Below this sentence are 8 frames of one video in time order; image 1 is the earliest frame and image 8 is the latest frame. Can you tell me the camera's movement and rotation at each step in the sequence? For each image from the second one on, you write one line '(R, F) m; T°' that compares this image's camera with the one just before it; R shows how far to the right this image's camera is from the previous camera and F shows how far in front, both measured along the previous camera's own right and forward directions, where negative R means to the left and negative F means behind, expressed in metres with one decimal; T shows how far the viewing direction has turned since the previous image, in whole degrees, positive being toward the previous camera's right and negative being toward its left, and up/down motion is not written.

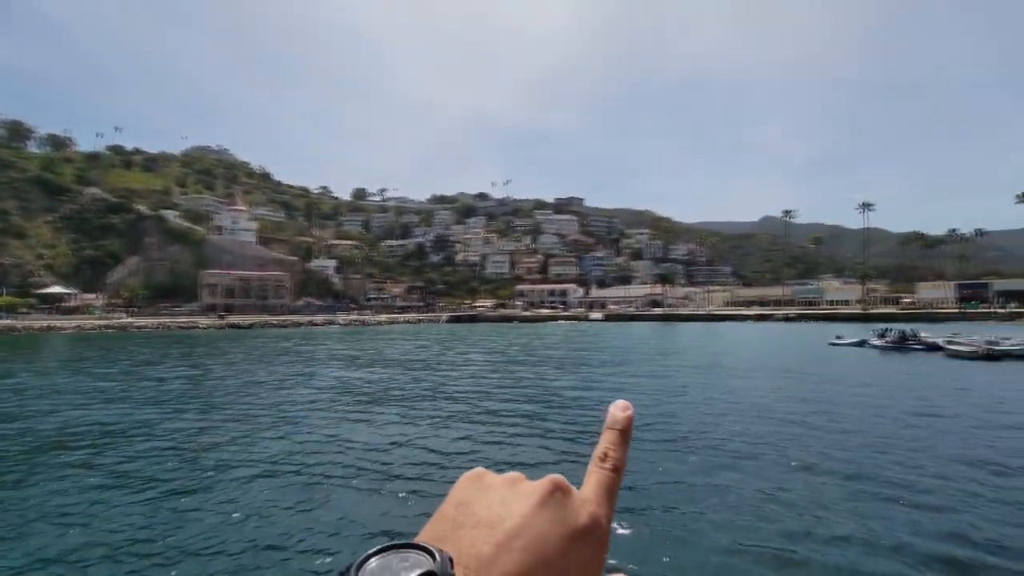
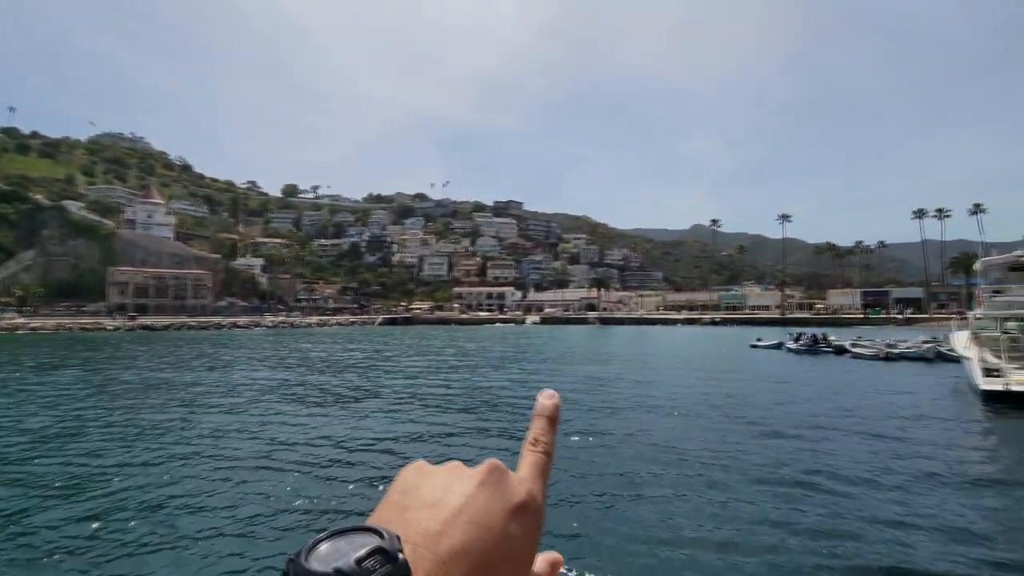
(-0.2, +0.3) m; +7°
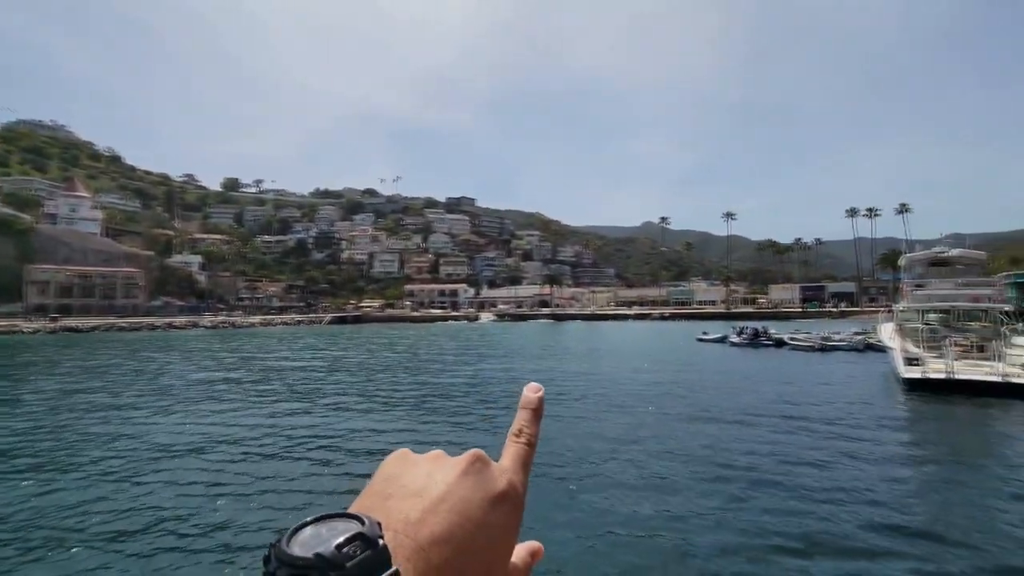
(+0.2, +0.3) m; +5°
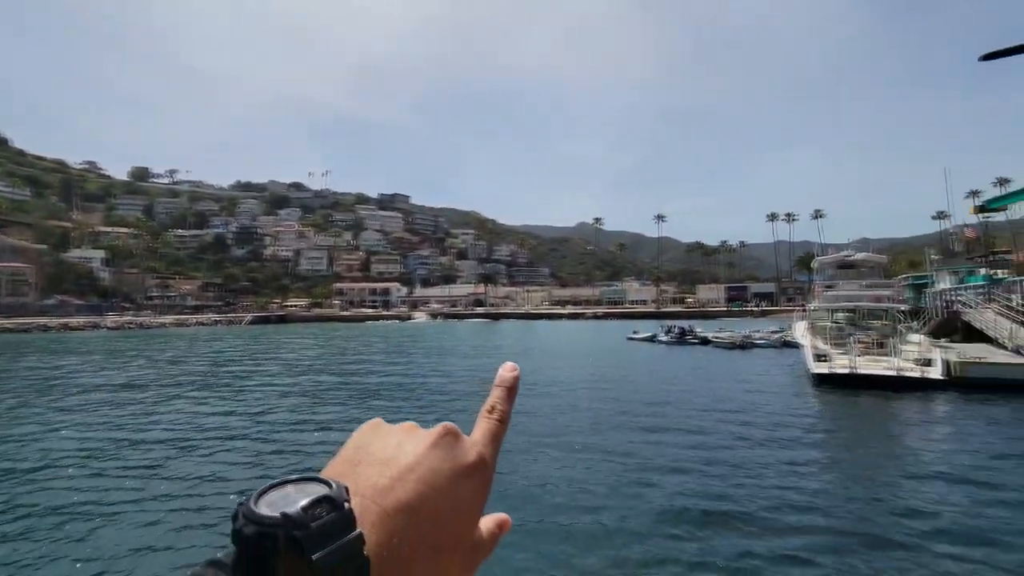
(+0.8, +0.6) m; +6°
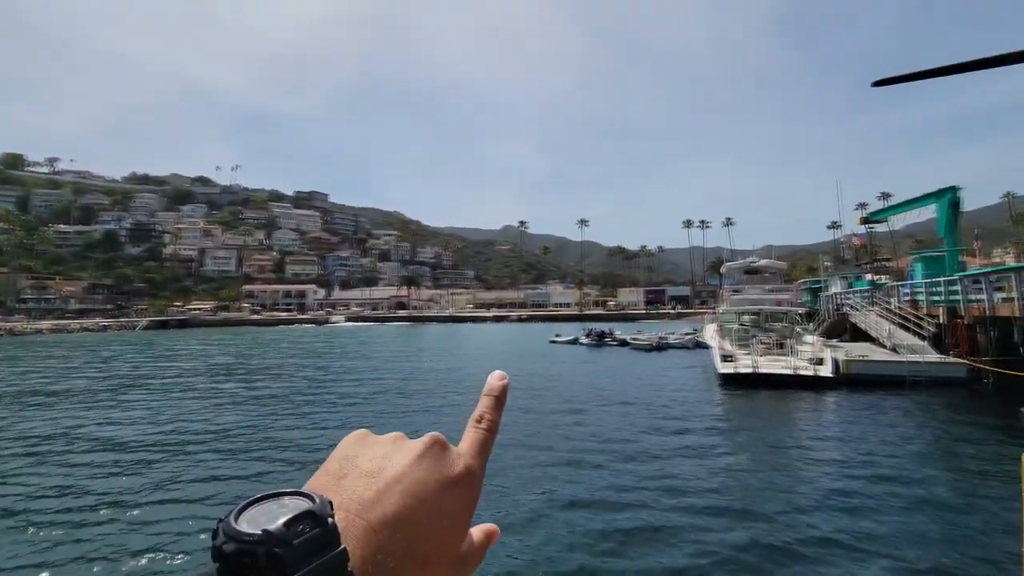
(+0.6, +0.5) m; +8°
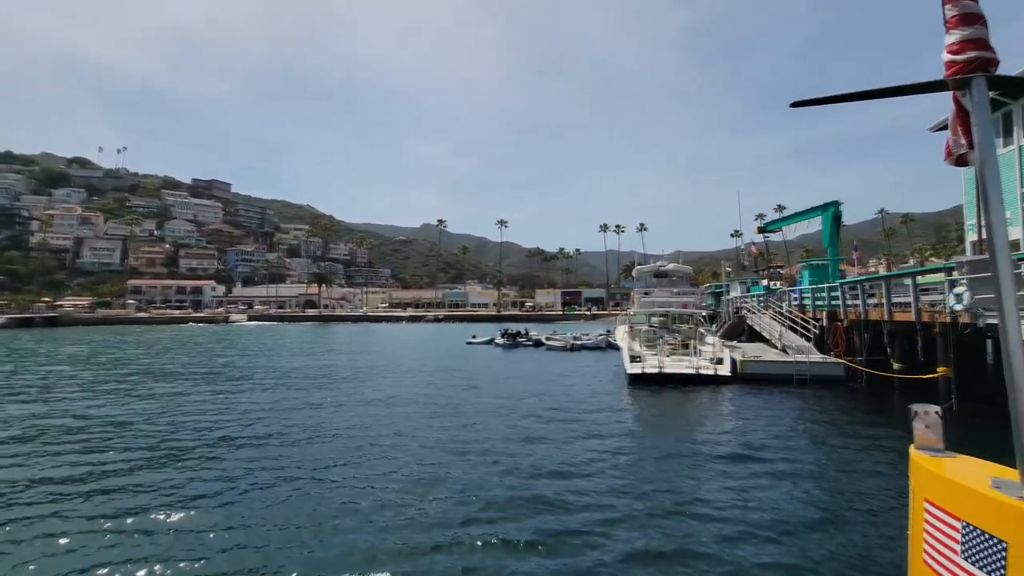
(+0.4, +0.5) m; +8°
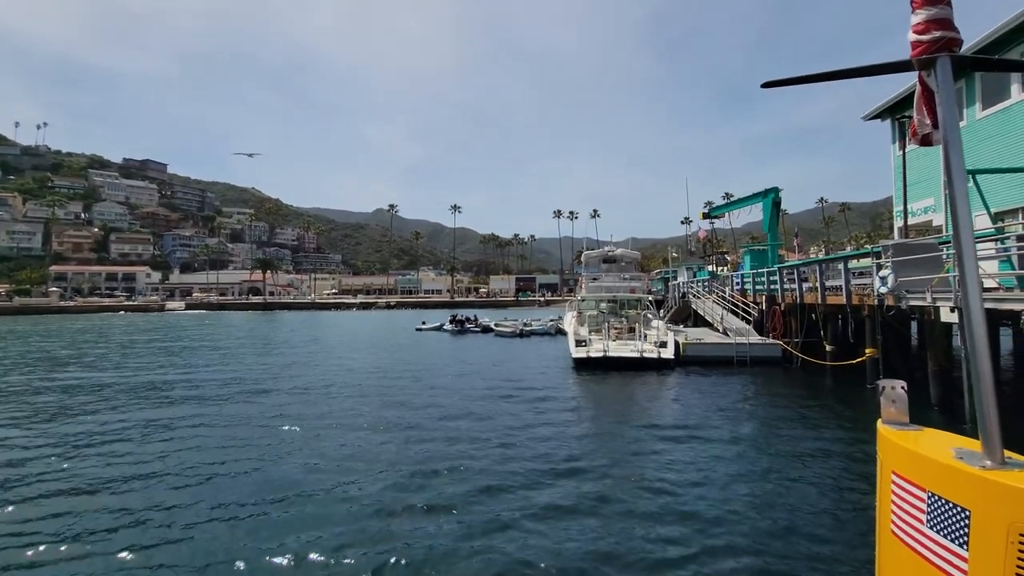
(+0.5, +0.3) m; +4°
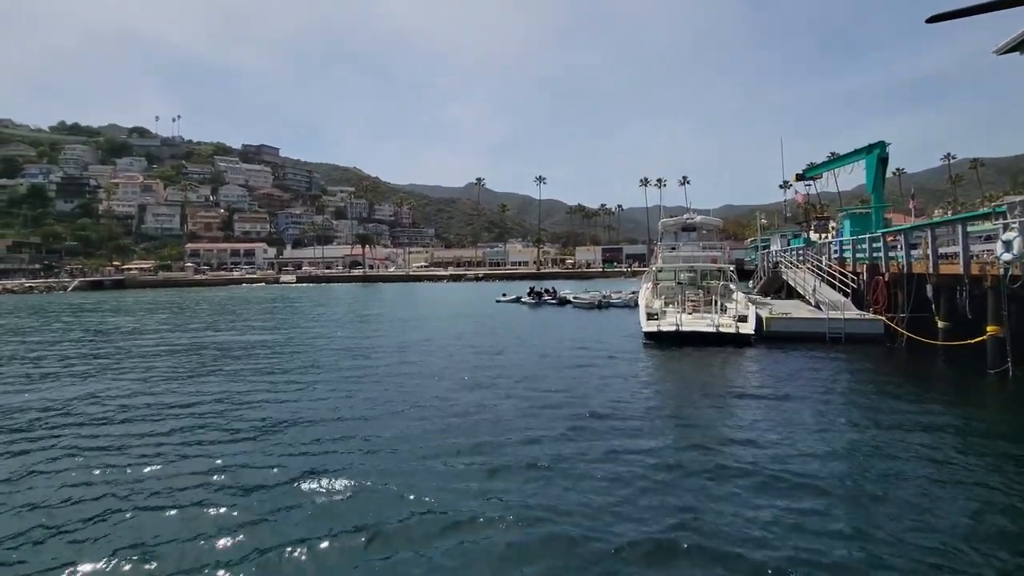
(+1.0, +0.1) m; -10°
